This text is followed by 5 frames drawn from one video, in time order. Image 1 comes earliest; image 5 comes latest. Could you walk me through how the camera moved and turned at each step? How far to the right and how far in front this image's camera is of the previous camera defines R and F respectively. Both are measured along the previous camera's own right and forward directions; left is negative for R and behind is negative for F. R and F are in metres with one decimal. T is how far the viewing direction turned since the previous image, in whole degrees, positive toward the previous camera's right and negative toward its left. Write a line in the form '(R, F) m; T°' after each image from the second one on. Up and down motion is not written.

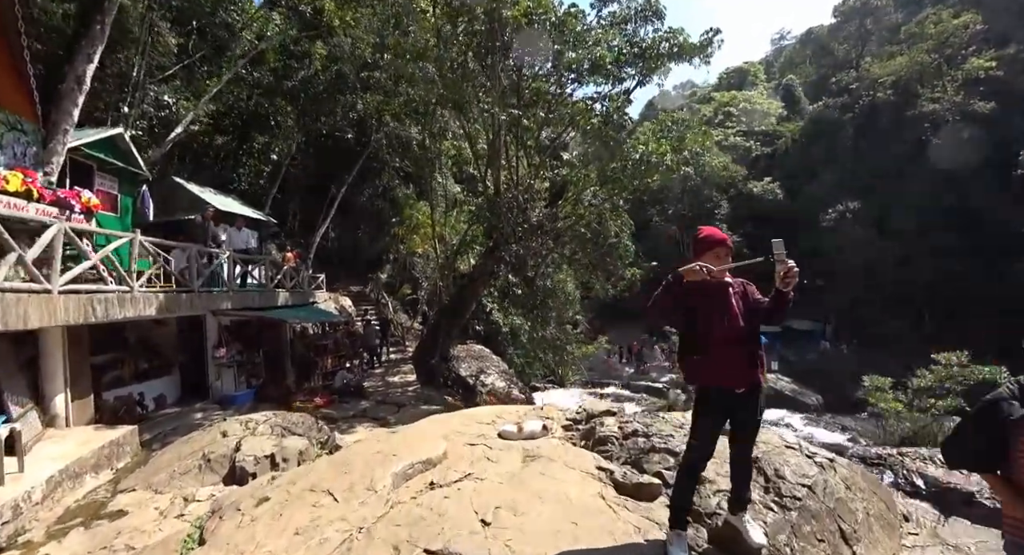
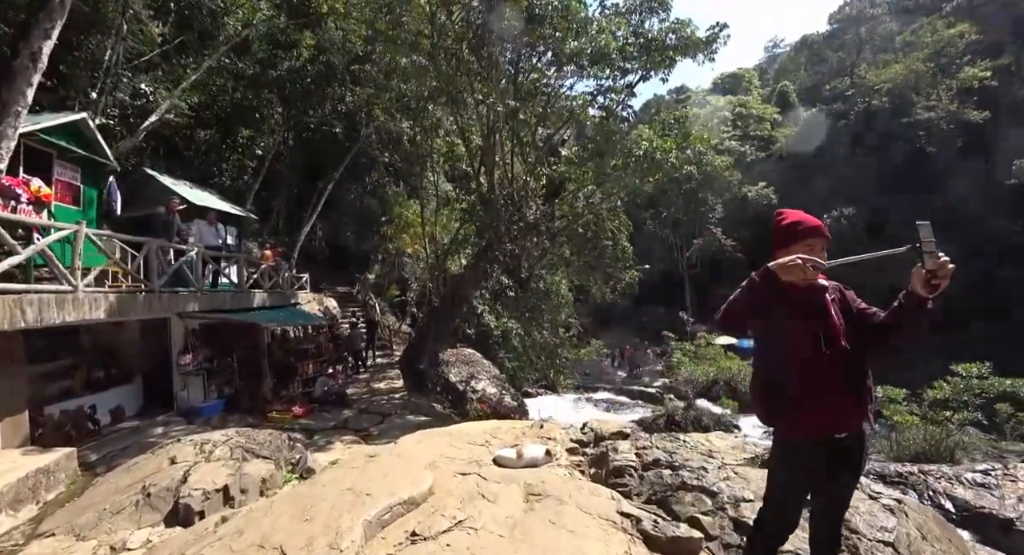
(-0.1, +0.9) m; +1°
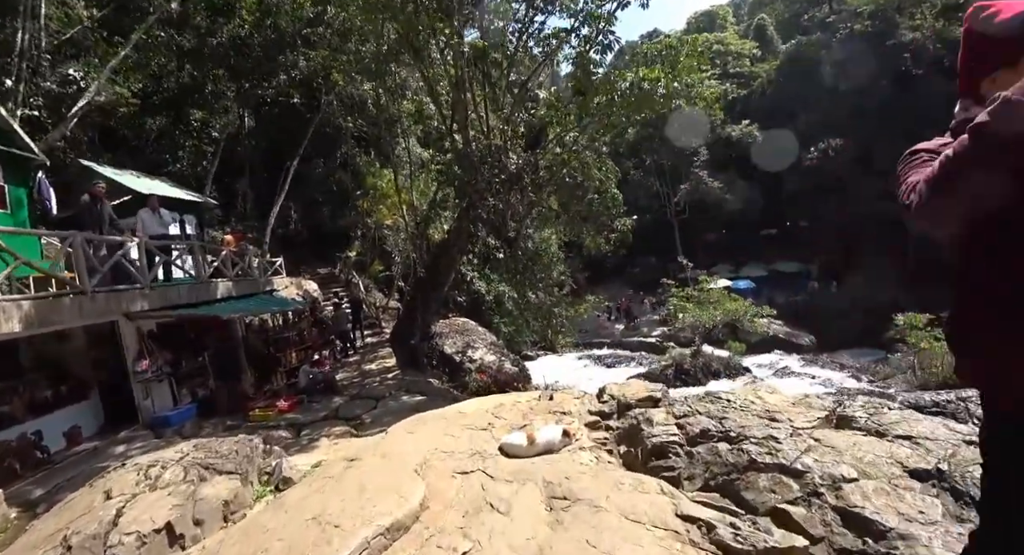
(0.0, +1.1) m; +1°
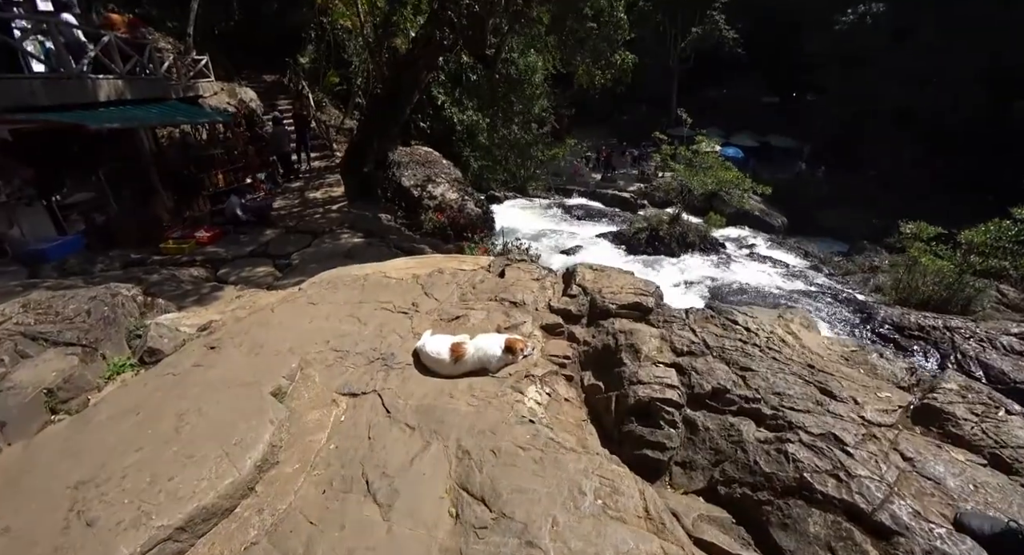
(+0.2, +1.6) m; +5°
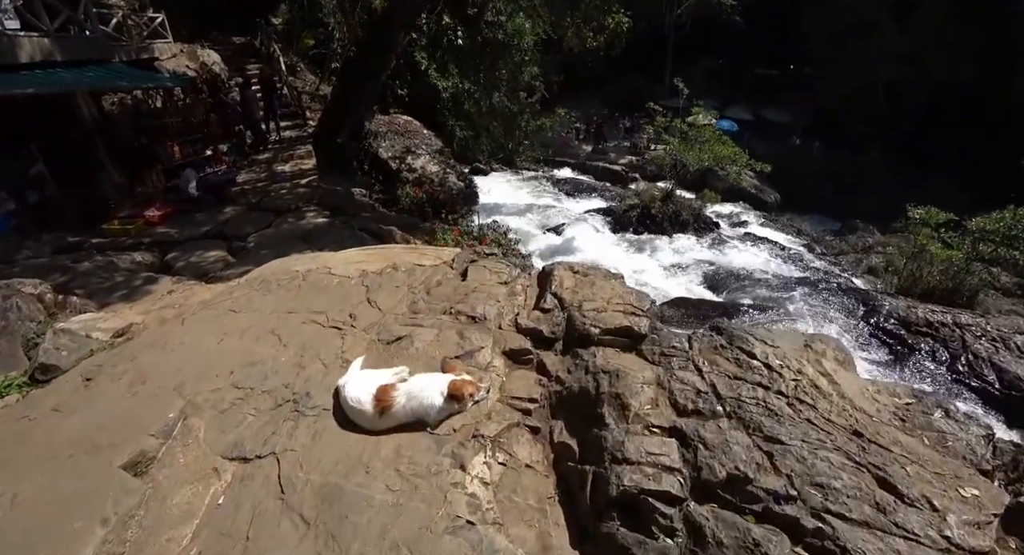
(+0.2, +0.7) m; +1°
